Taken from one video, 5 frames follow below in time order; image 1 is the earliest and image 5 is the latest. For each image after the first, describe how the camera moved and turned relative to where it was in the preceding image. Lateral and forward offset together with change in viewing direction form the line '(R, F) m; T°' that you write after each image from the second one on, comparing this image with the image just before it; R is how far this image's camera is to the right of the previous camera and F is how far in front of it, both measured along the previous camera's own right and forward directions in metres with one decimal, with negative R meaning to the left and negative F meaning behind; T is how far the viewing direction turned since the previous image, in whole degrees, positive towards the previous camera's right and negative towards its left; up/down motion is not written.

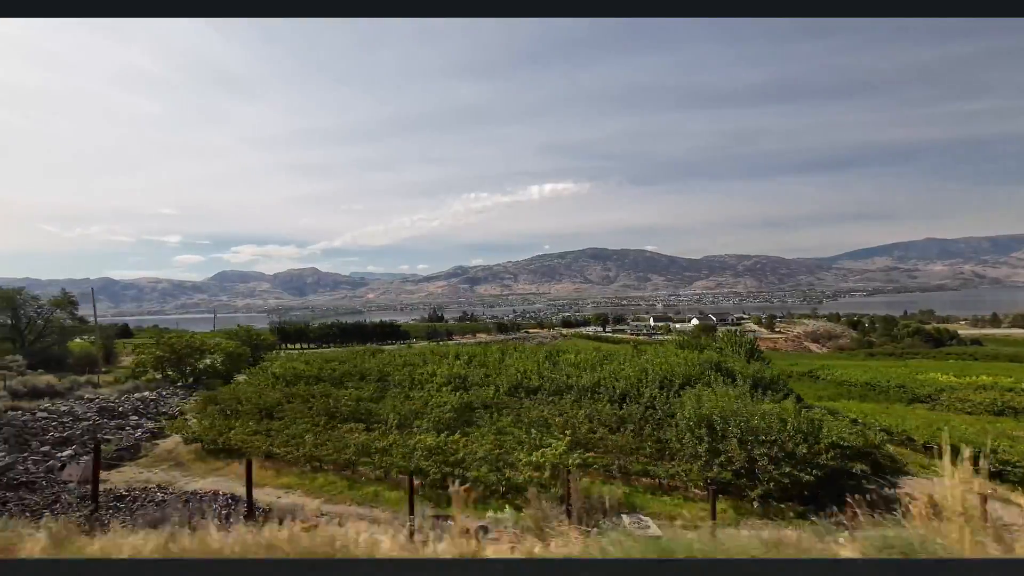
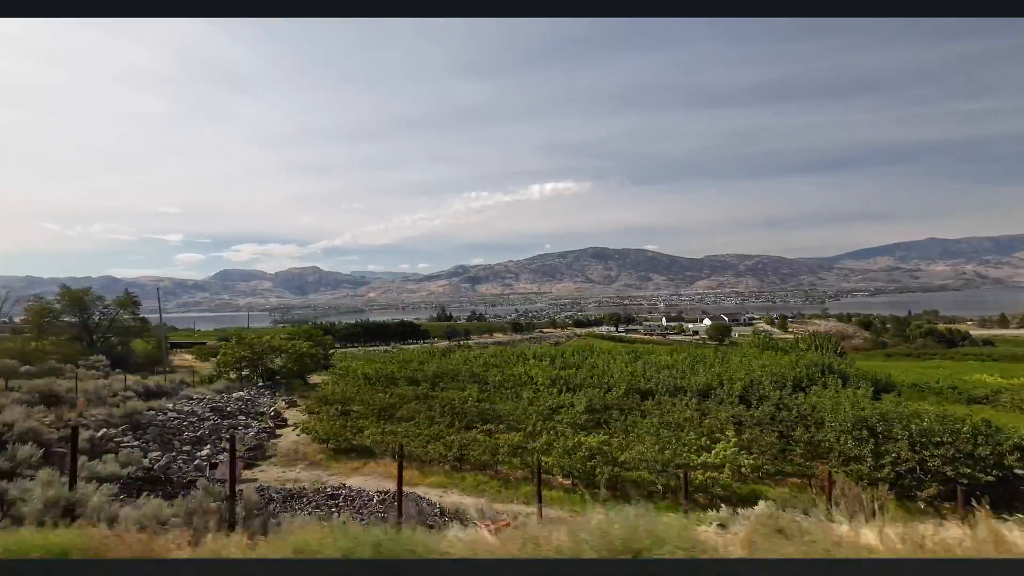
(-1.2, -0.1) m; 0°
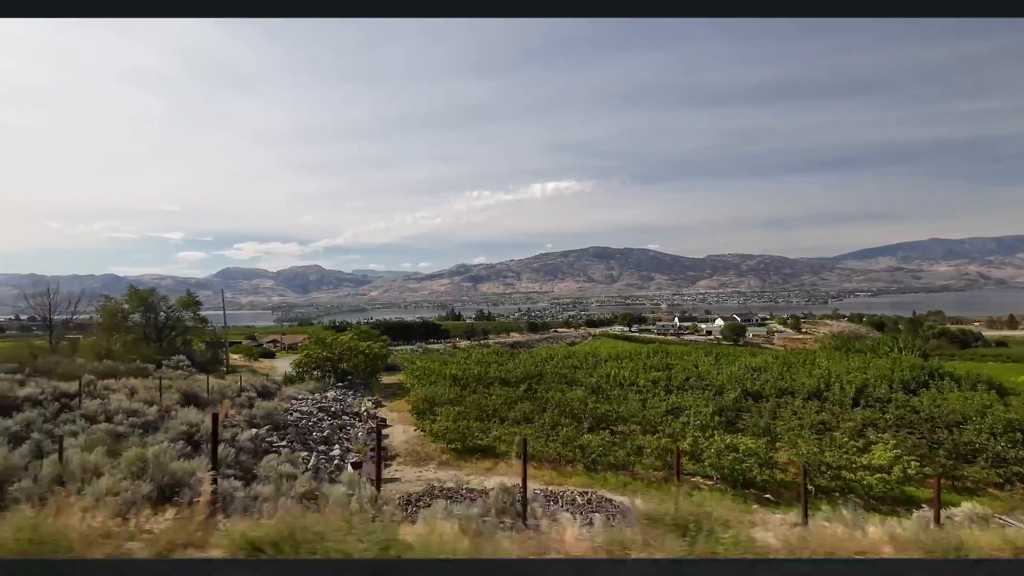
(-1.2, -0.1) m; 0°
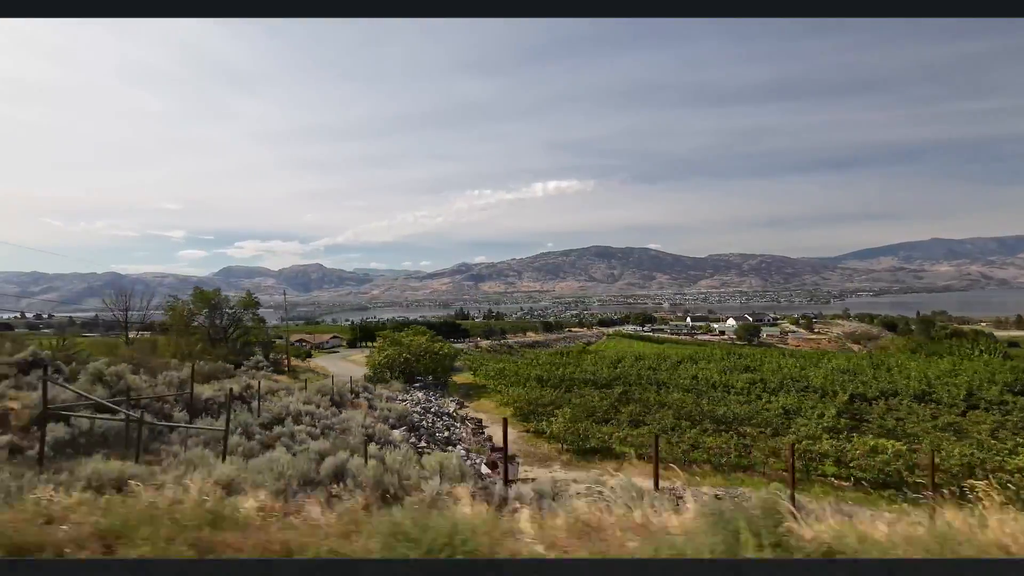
(-1.2, -0.1) m; 0°
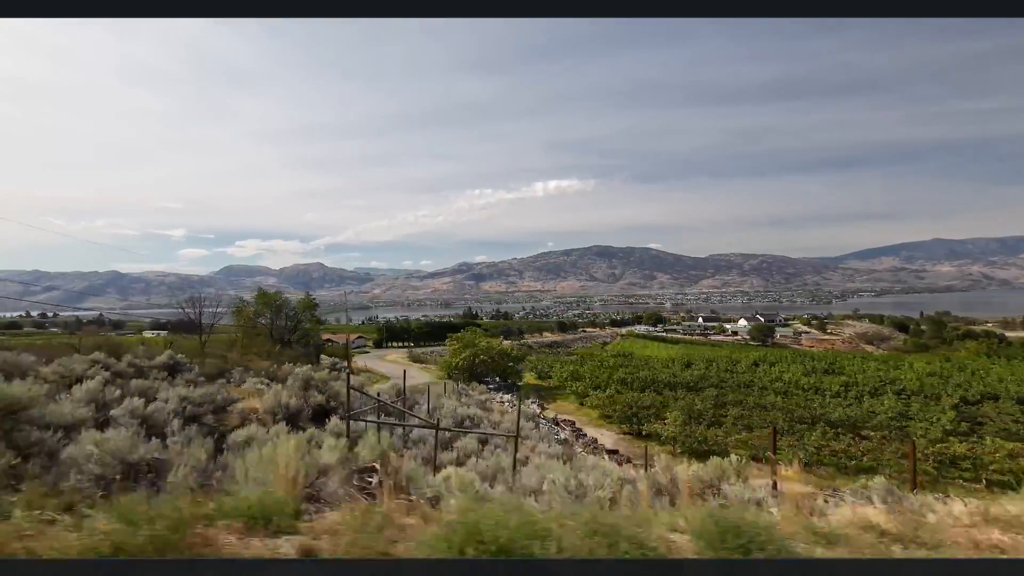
(-1.2, -0.1) m; 0°
